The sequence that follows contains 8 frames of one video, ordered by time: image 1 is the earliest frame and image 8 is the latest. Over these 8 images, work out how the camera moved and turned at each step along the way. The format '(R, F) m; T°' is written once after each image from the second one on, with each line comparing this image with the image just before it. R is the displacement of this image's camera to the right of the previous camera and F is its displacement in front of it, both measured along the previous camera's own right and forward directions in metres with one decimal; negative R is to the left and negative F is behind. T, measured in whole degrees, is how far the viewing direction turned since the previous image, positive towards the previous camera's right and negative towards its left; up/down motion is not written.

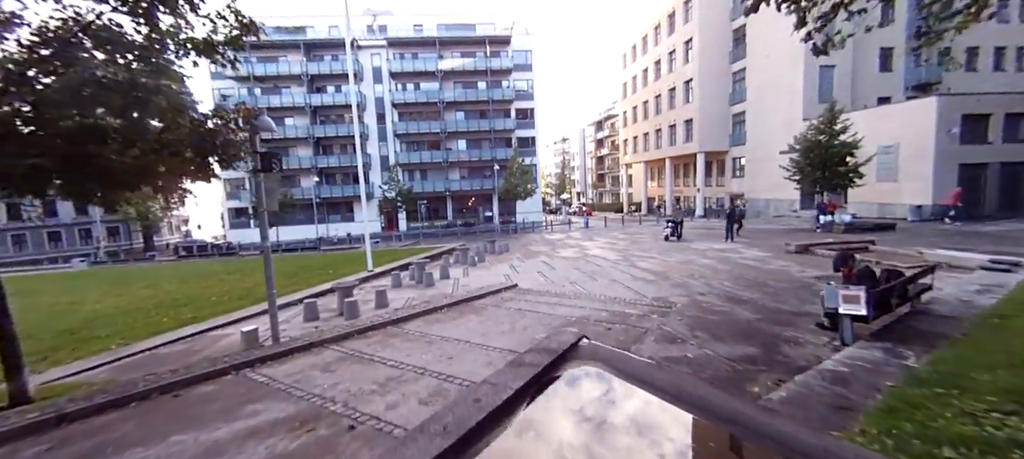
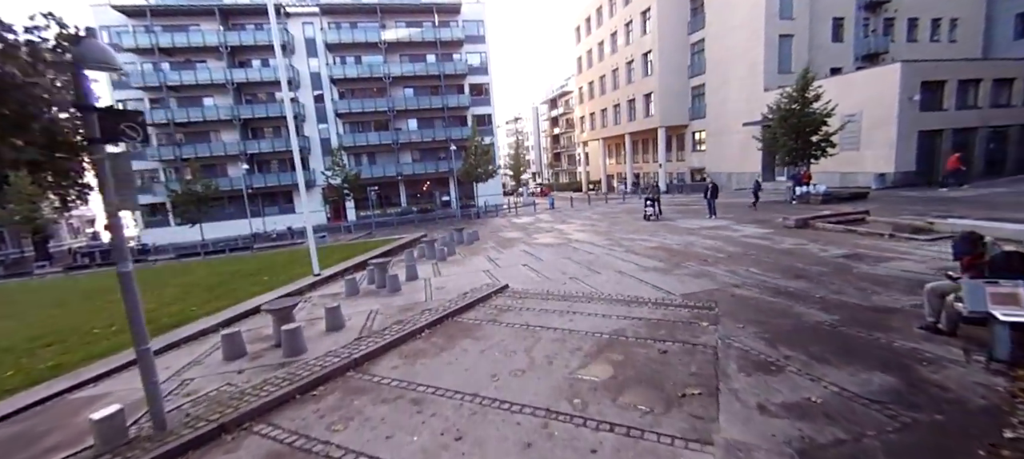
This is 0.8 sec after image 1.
(-0.7, +2.3) m; +7°
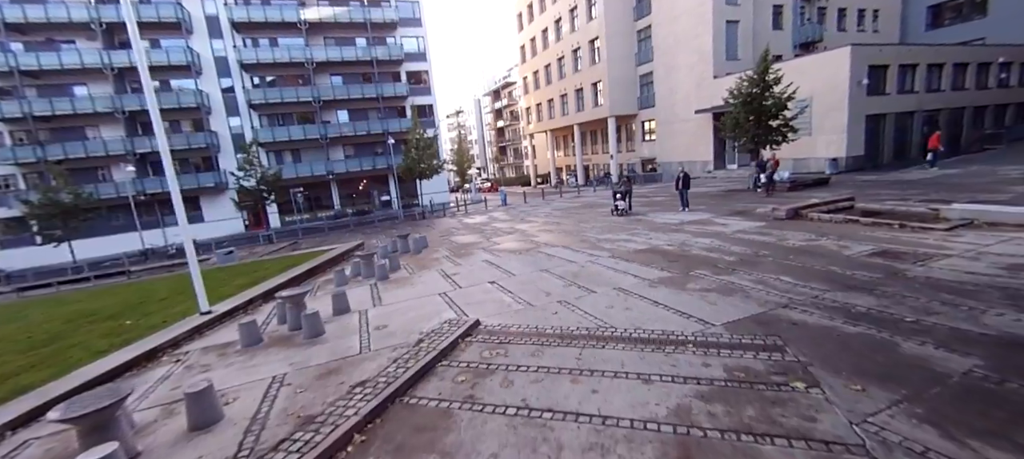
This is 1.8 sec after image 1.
(-0.4, +2.6) m; +8°
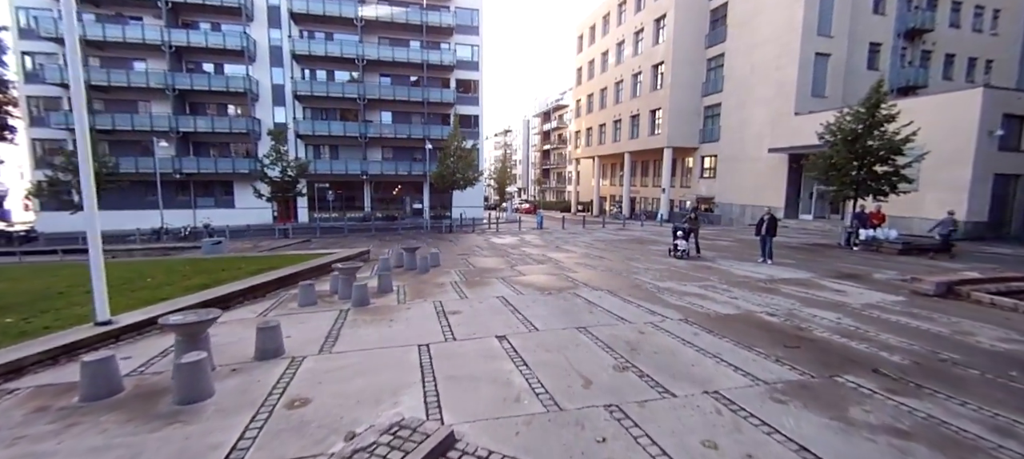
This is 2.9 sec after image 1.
(0.0, +3.0) m; -5°
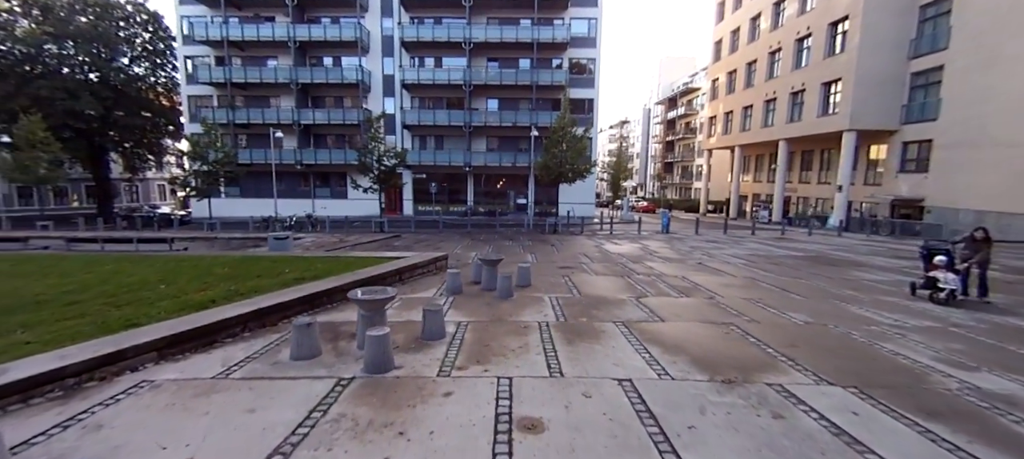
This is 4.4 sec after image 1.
(-0.4, +4.0) m; -16°
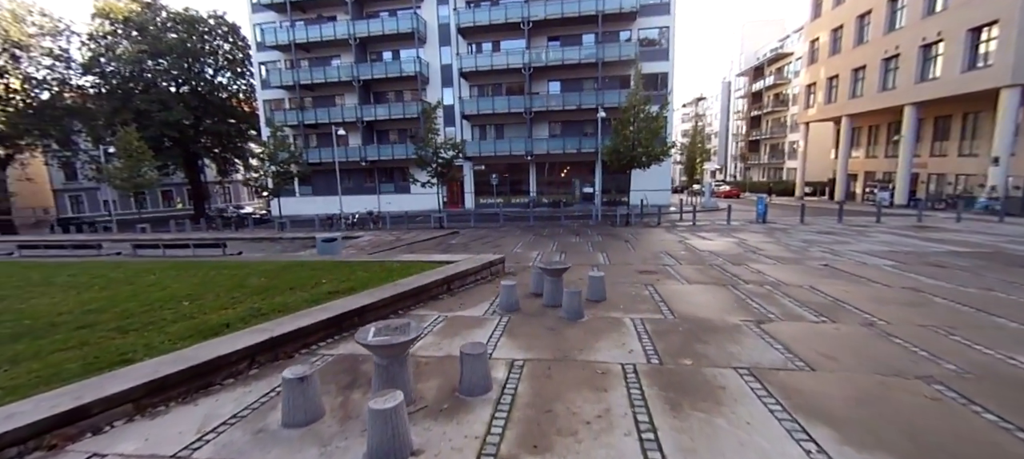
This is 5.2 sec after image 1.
(0.0, +1.8) m; -9°
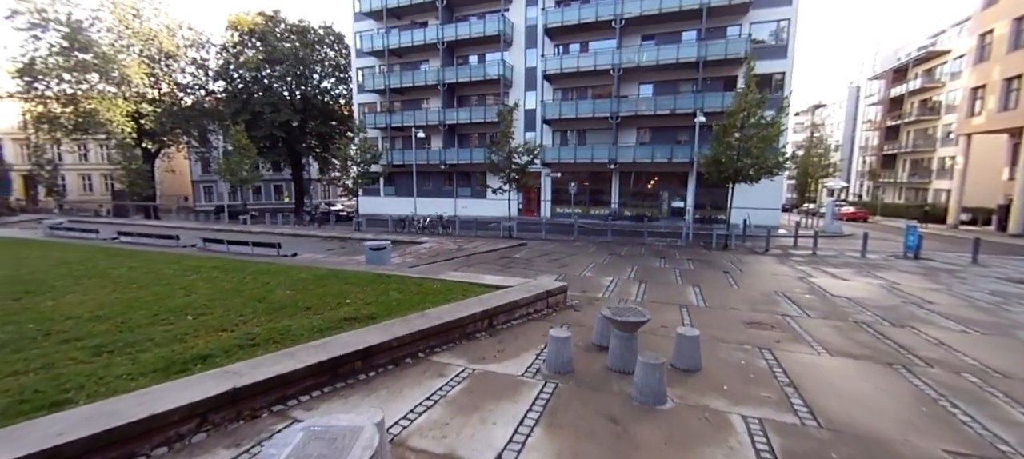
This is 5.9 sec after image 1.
(+0.3, +1.9) m; -11°
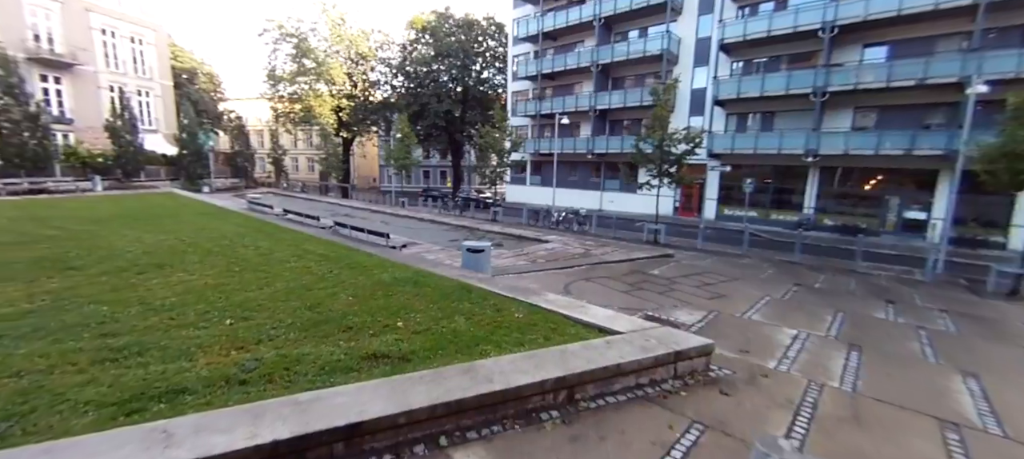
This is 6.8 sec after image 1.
(+0.5, +2.5) m; -22°
